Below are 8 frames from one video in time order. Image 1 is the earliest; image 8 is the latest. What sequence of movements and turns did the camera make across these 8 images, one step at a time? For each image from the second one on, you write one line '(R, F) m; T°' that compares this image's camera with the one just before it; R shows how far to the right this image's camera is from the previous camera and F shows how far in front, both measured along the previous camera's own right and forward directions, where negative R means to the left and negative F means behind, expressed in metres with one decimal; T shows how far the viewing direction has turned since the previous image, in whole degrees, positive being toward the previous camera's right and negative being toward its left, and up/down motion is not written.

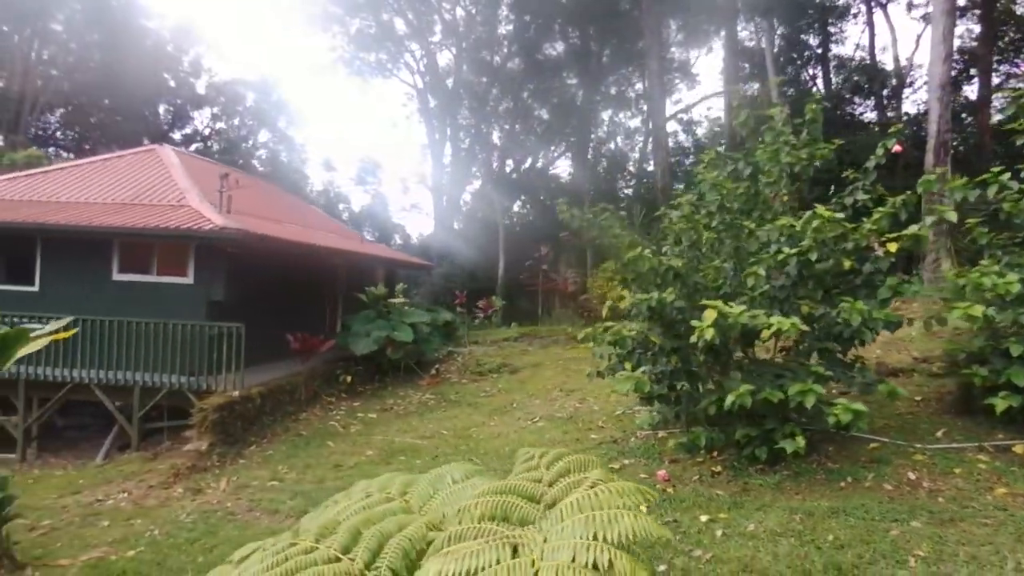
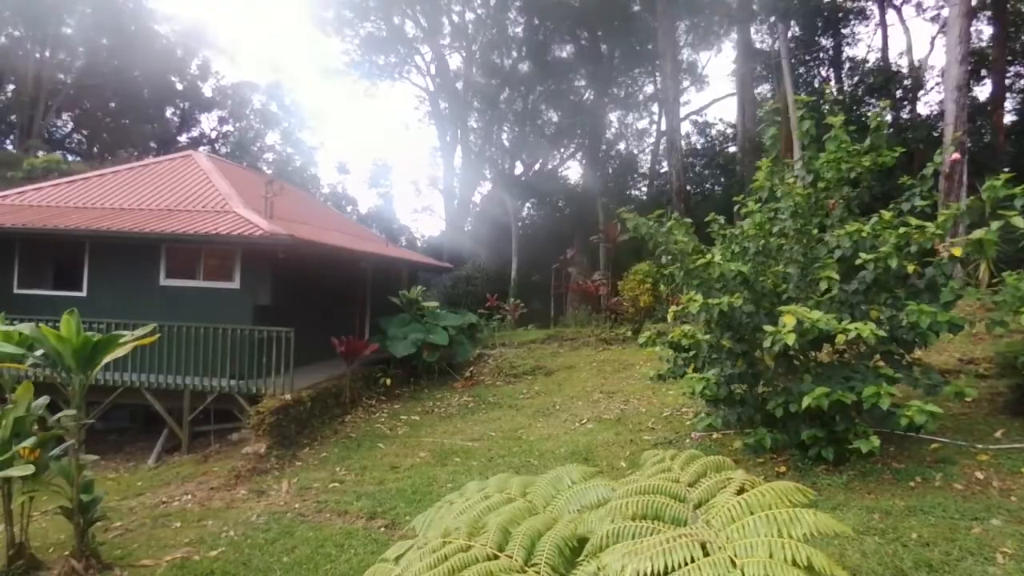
(-0.7, -0.1) m; 0°
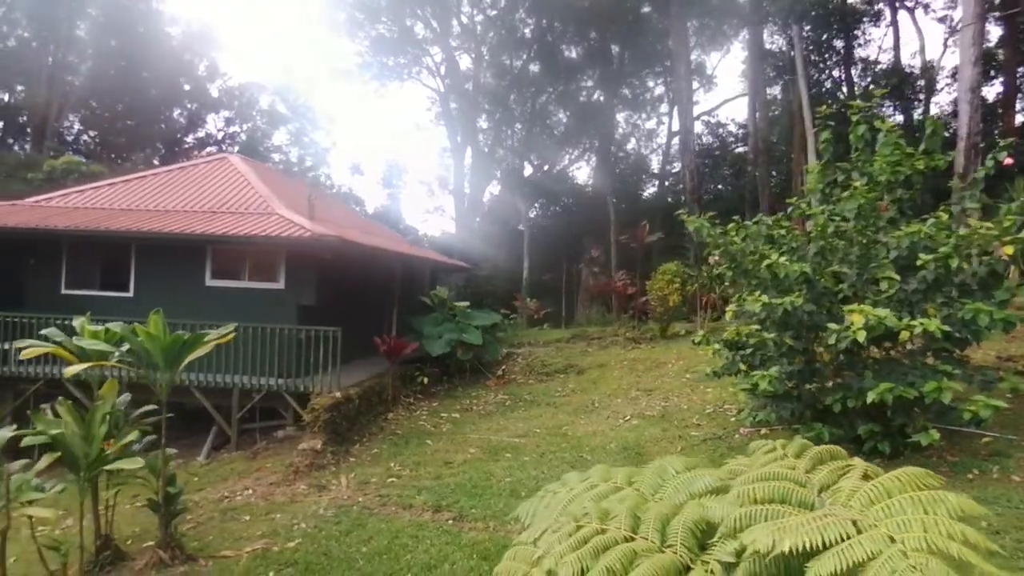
(-0.6, -0.2) m; 0°
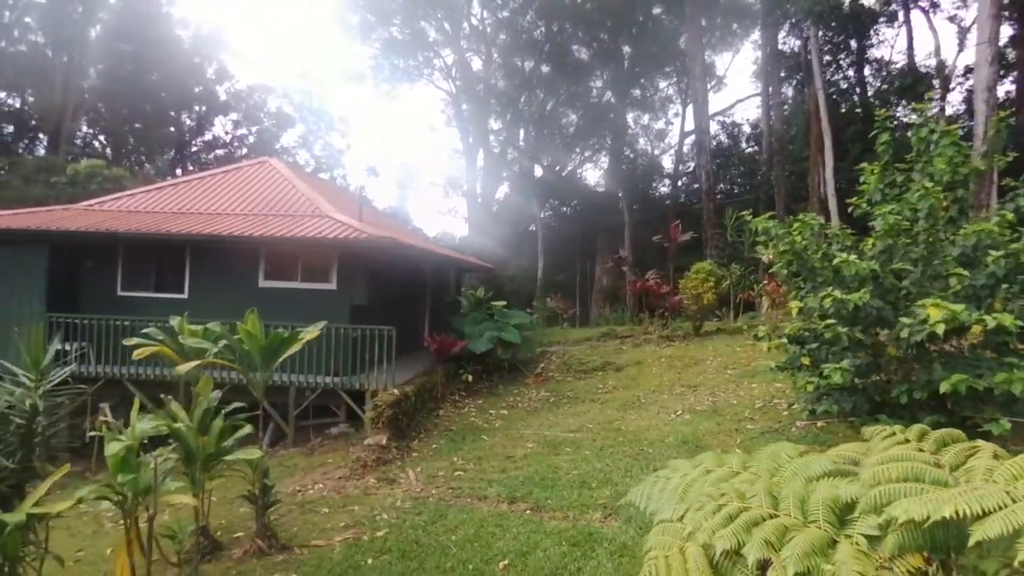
(-0.8, -0.2) m; 0°
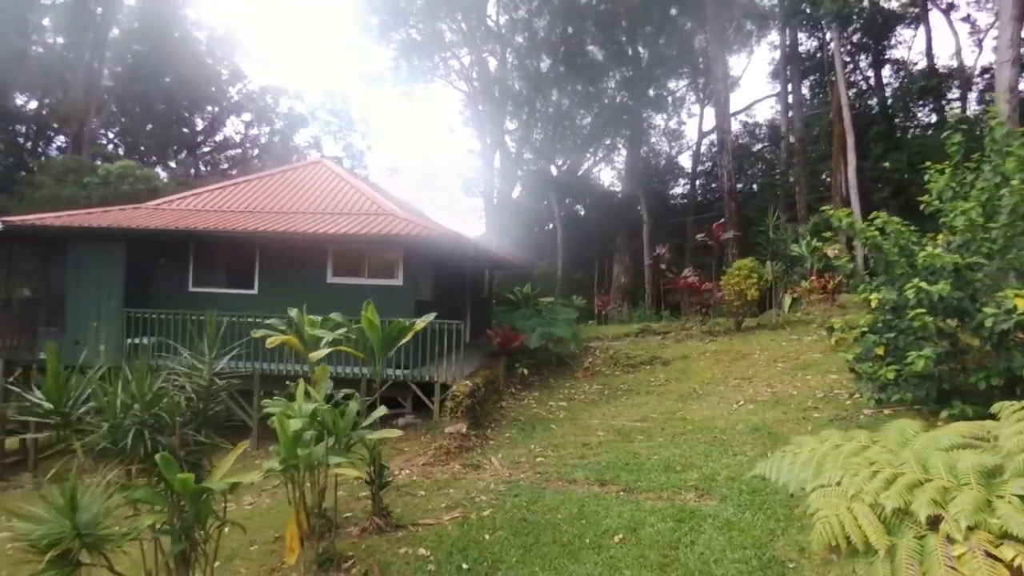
(-1.0, -0.4) m; 0°
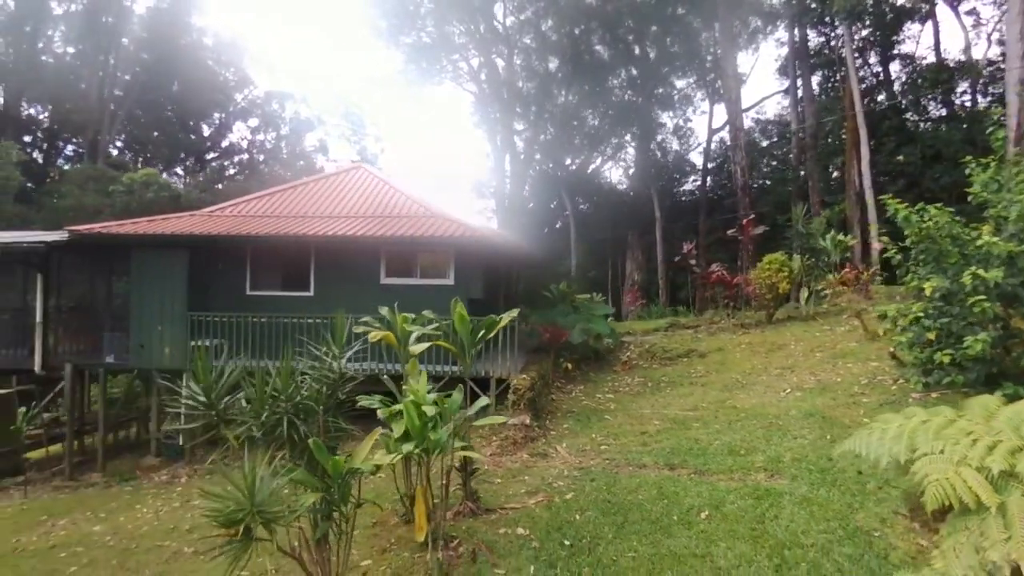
(-0.9, -0.4) m; 0°
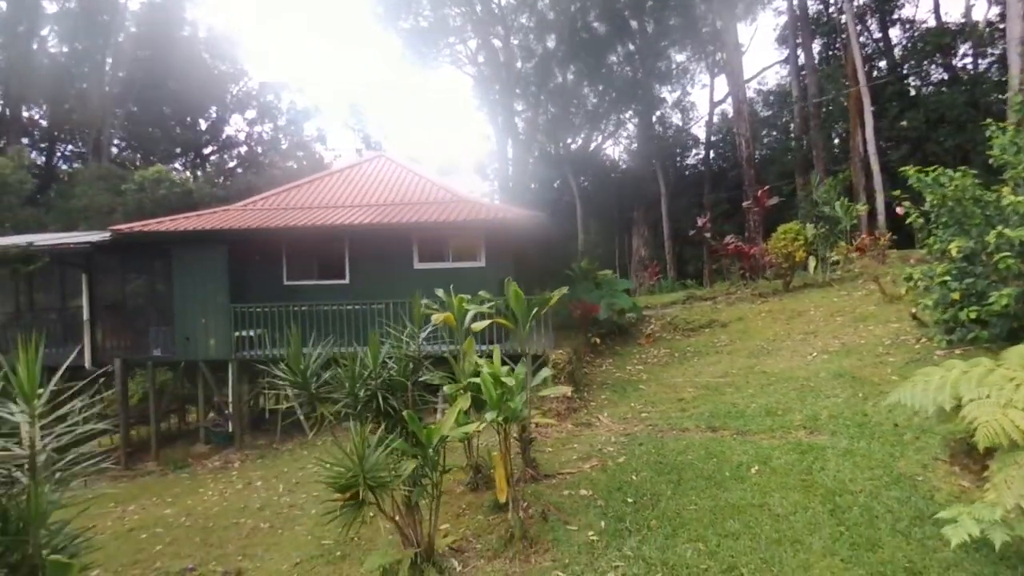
(-0.6, -0.4) m; 0°
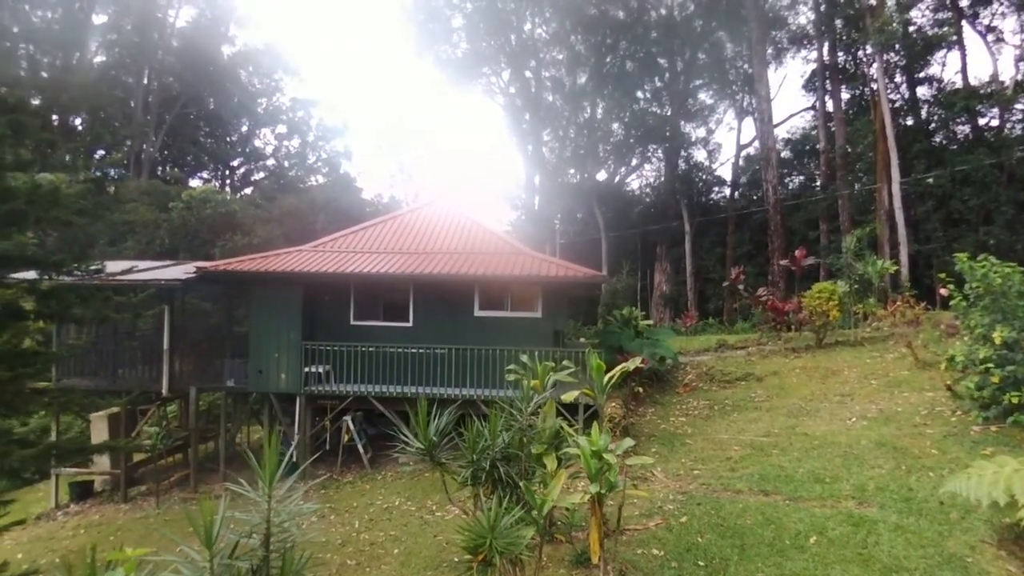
(-1.0, -0.7) m; -1°
